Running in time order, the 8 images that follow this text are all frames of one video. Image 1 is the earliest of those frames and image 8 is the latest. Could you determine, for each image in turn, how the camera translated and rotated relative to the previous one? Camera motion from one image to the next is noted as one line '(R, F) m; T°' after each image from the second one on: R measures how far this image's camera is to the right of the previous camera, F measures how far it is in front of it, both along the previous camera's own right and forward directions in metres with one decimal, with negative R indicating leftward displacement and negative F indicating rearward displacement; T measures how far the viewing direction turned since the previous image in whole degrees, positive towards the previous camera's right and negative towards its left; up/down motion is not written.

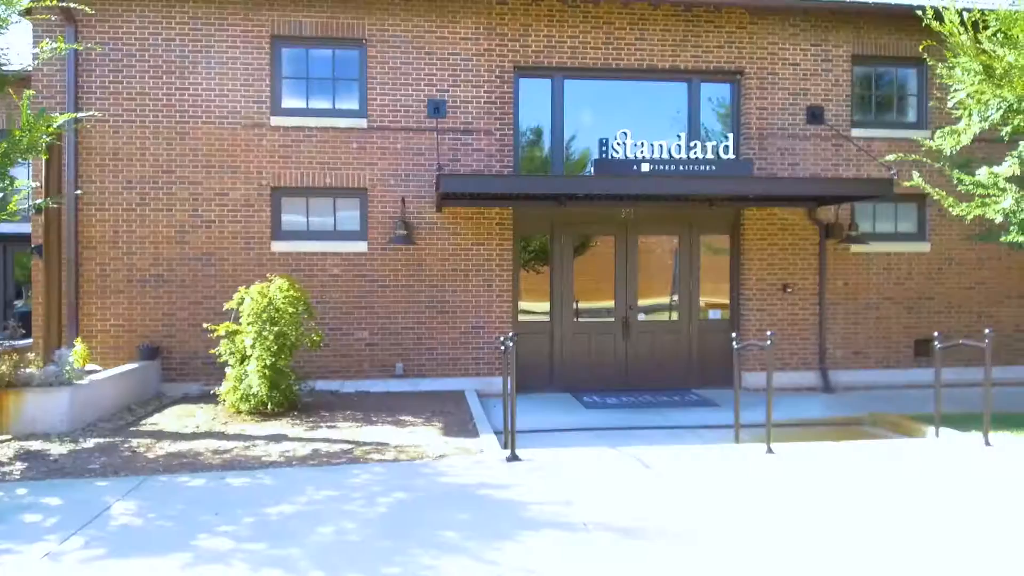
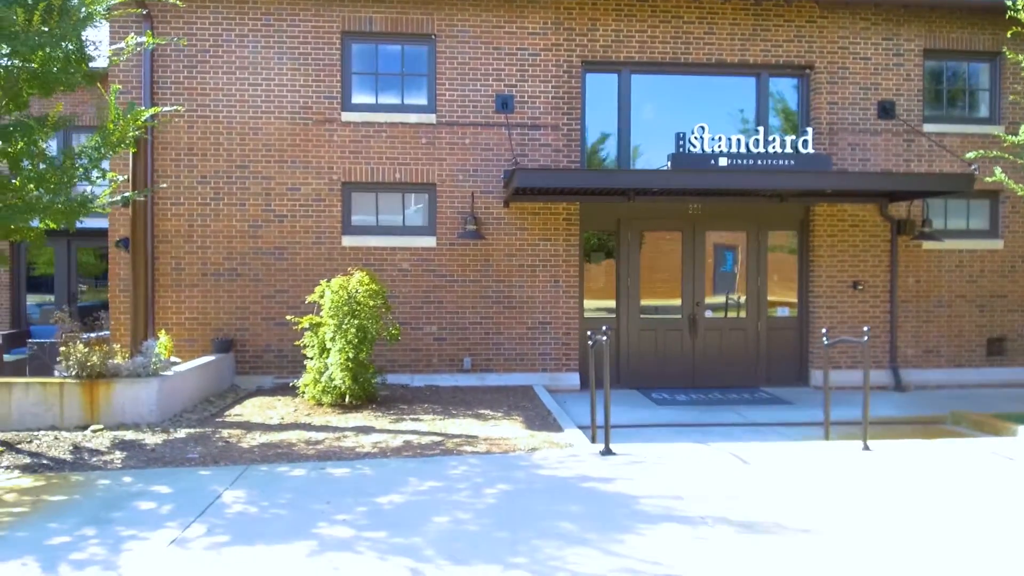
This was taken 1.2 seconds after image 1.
(-0.7, 0.0) m; -2°
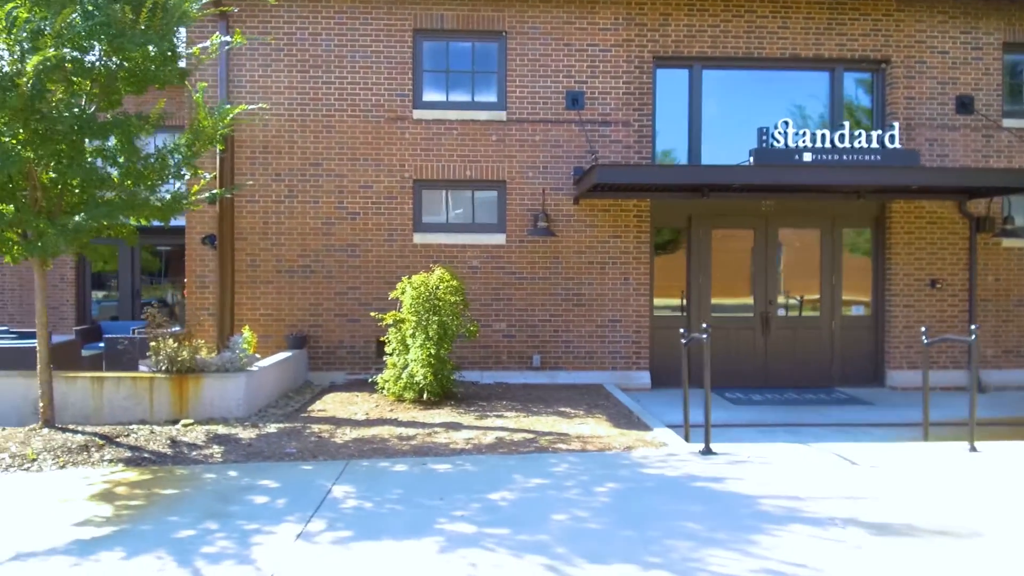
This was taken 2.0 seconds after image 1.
(-0.7, 0.0) m; -2°
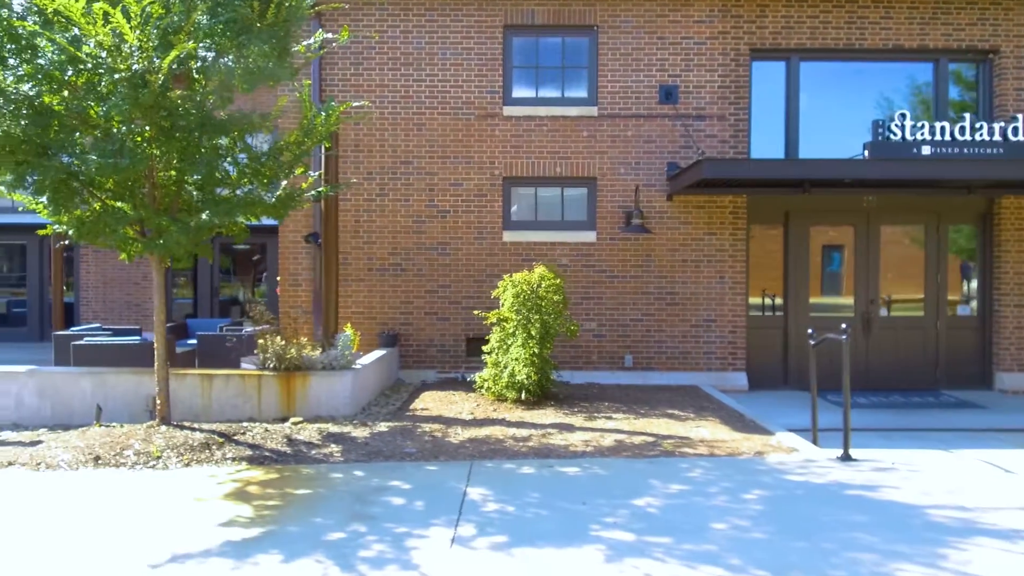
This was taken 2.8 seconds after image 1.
(-0.9, +0.2) m; -3°
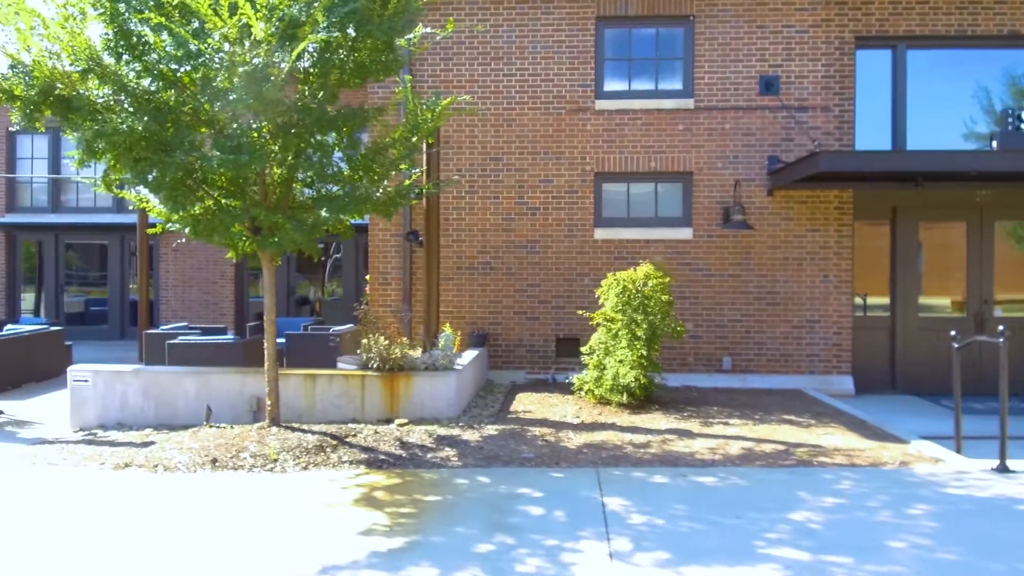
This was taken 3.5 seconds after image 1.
(-0.8, +0.3) m; -3°
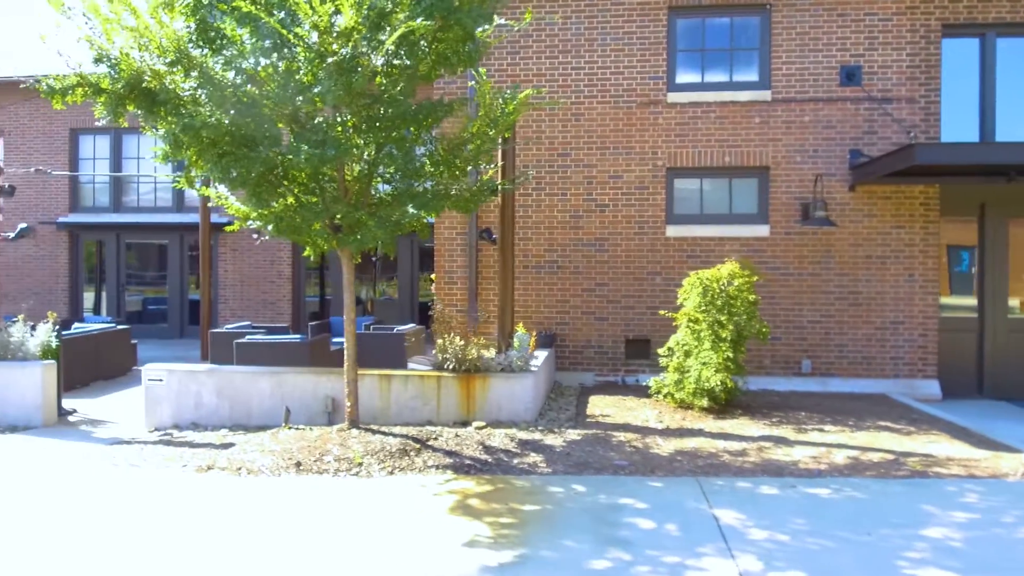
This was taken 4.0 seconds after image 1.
(-0.6, +0.3) m; -2°
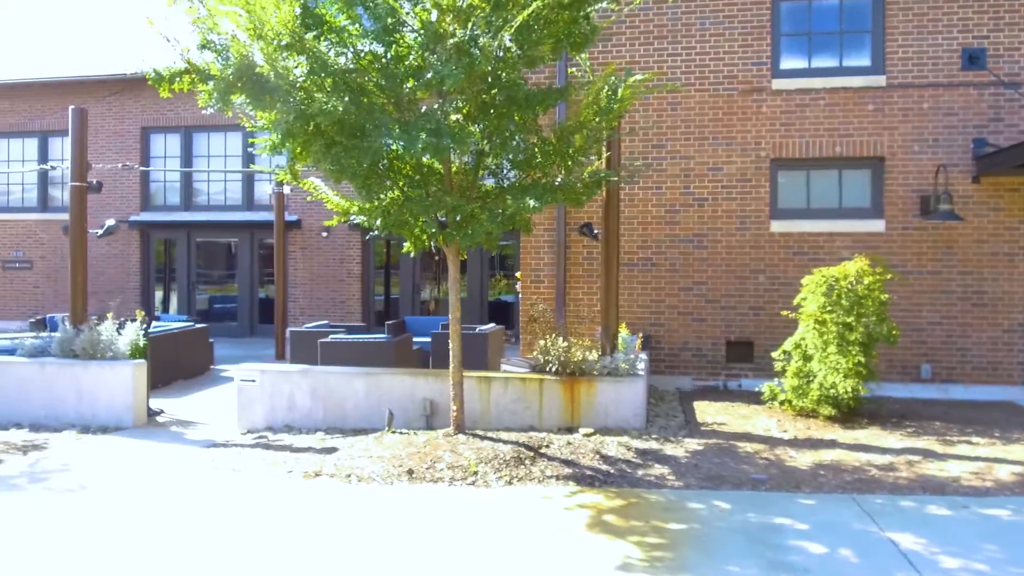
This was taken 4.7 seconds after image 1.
(-0.7, +0.5) m; -3°
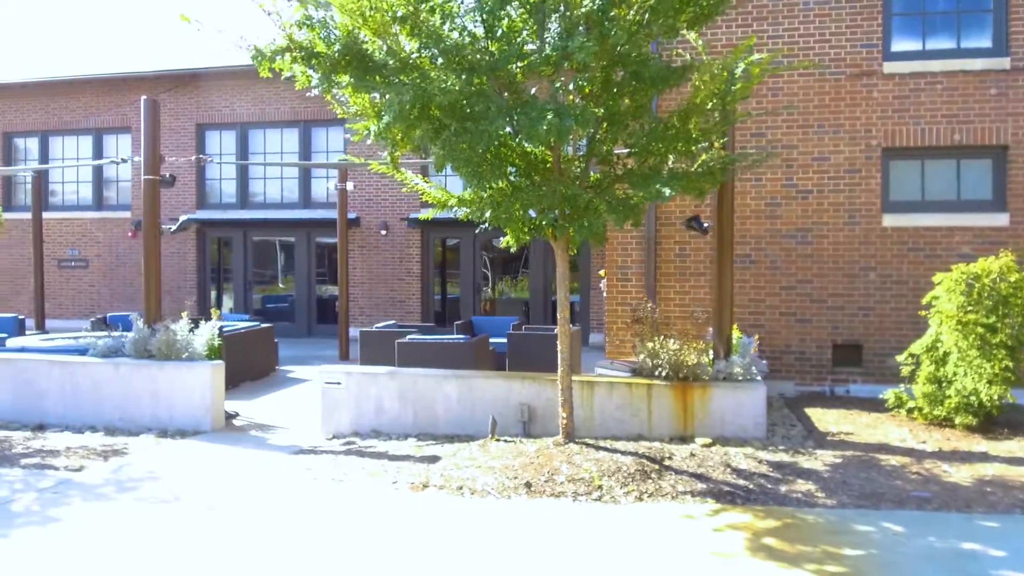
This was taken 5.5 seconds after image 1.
(-0.8, +0.6) m; -2°
